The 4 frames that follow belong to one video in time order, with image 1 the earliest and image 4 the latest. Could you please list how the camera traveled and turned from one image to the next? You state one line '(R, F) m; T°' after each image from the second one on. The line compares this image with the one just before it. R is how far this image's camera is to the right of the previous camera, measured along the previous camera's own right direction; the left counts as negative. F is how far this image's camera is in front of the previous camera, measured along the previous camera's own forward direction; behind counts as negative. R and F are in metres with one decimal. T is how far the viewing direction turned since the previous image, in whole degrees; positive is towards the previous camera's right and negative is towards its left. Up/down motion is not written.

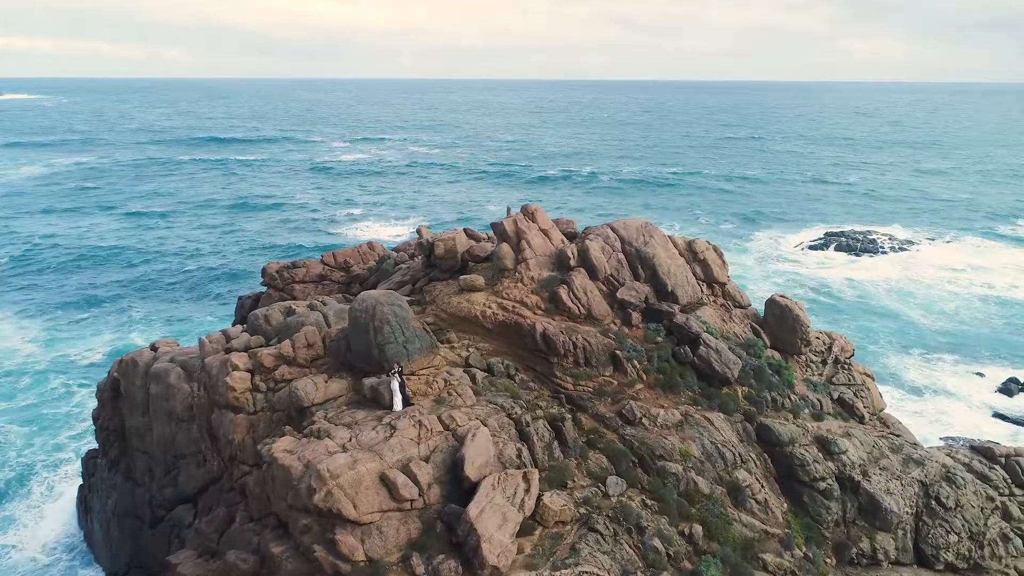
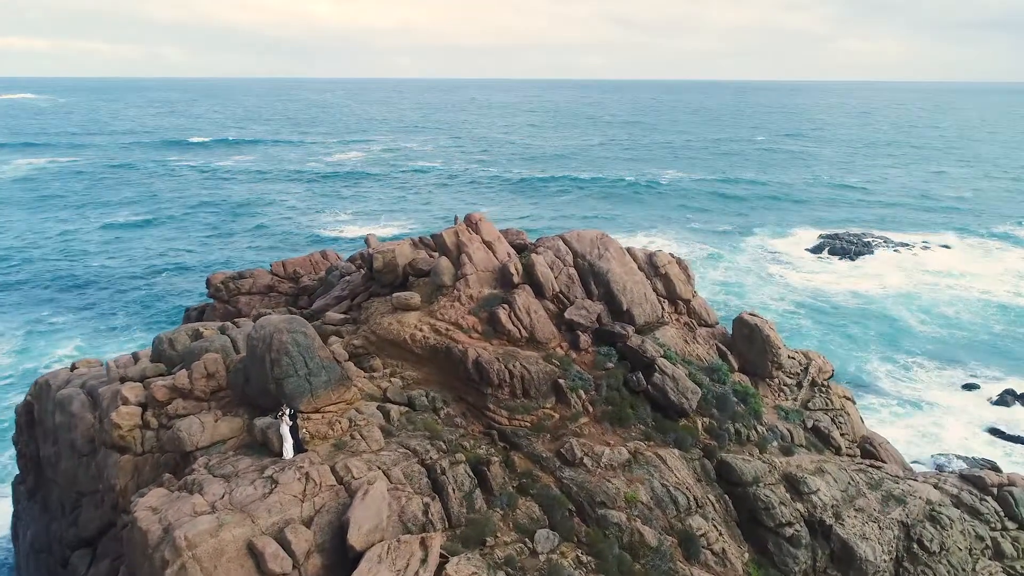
(+1.0, +1.5) m; 0°
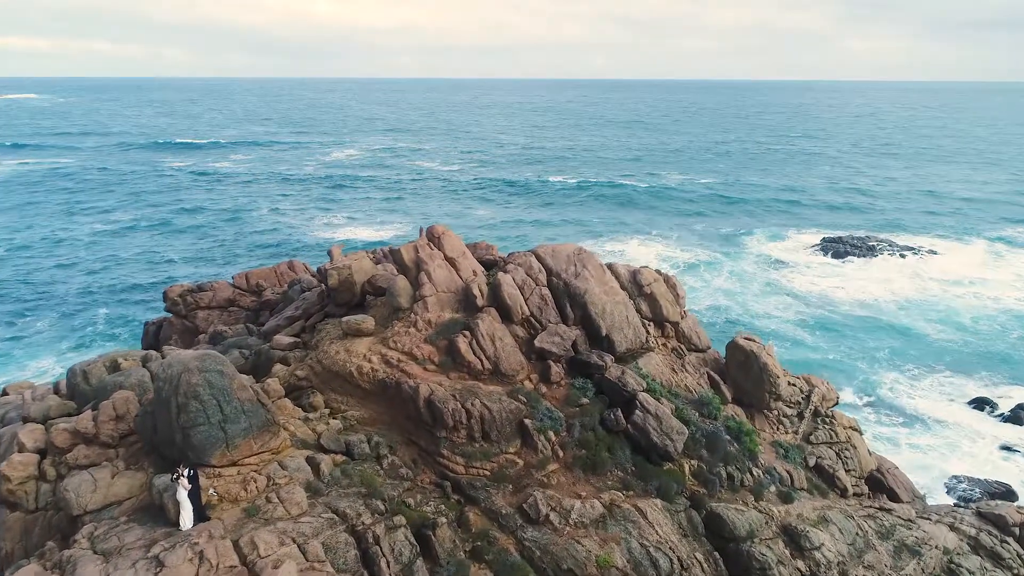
(+0.5, +1.5) m; 0°
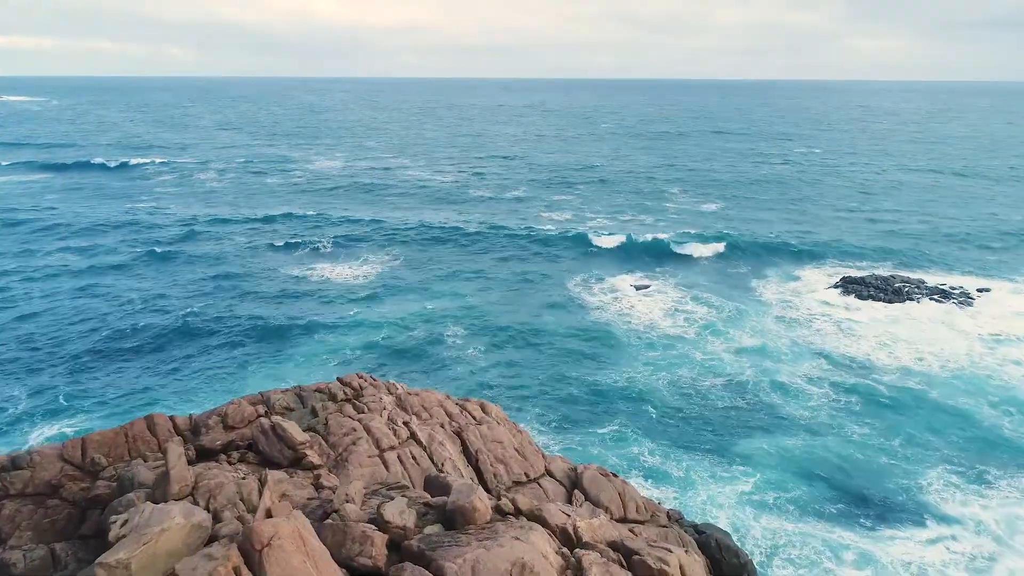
(+1.0, +6.0) m; 0°
